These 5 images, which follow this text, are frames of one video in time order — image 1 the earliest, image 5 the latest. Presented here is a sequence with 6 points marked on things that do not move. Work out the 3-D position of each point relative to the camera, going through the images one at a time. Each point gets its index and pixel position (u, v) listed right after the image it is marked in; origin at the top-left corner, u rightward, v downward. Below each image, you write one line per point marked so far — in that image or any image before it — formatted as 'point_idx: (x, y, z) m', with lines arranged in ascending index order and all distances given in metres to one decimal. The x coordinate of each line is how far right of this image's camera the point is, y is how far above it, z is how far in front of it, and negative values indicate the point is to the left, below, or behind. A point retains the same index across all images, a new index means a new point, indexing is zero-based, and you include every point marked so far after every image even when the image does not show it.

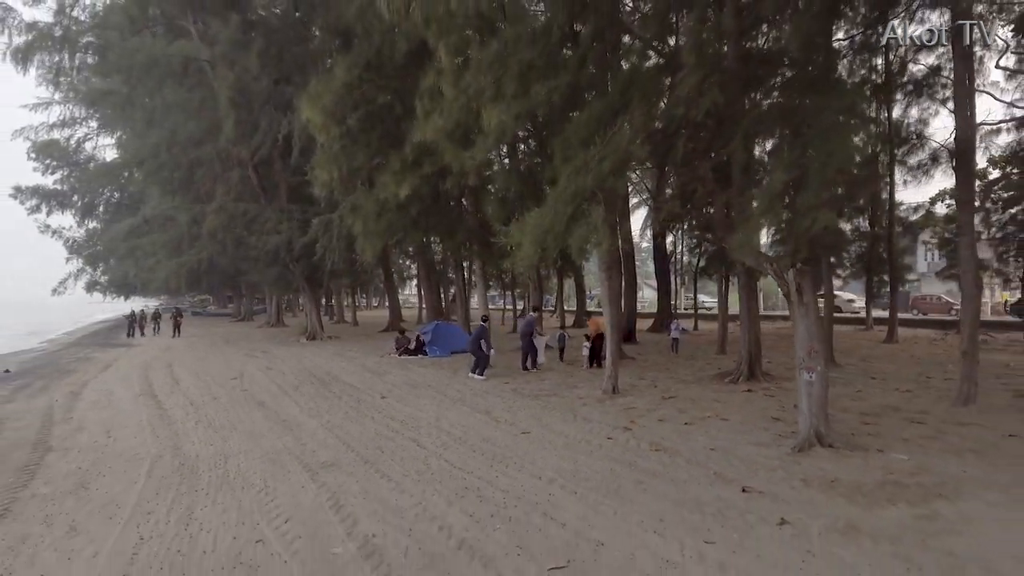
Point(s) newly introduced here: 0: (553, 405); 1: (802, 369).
0: (+0.7, -2.0, +11.8) m
1: (+3.5, -1.0, +8.4) m
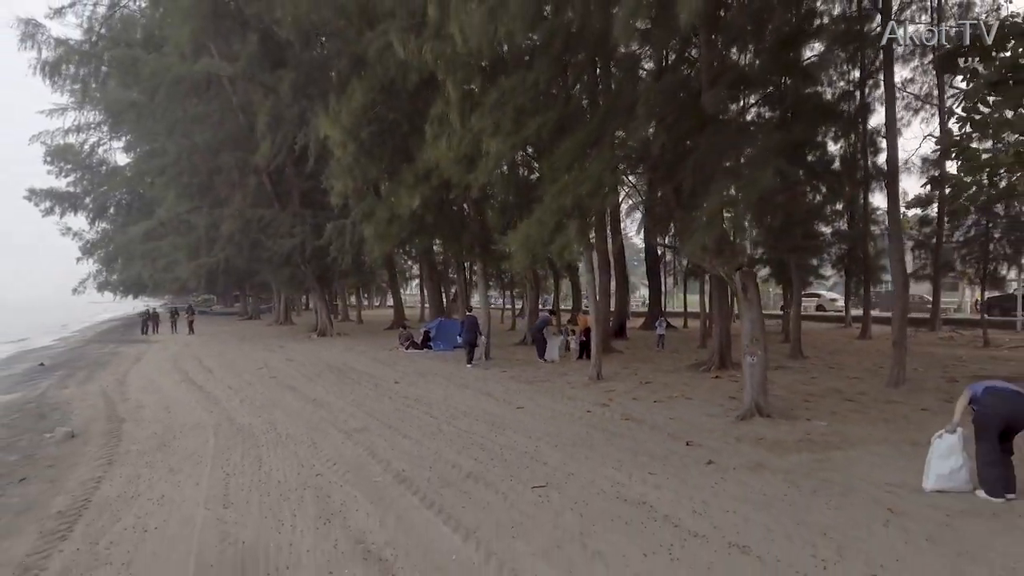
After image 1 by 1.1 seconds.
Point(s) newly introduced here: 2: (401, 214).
0: (+0.7, -2.0, +13.6) m
1: (+3.5, -1.0, +10.3) m
2: (-2.9, +1.9, +17.8) m
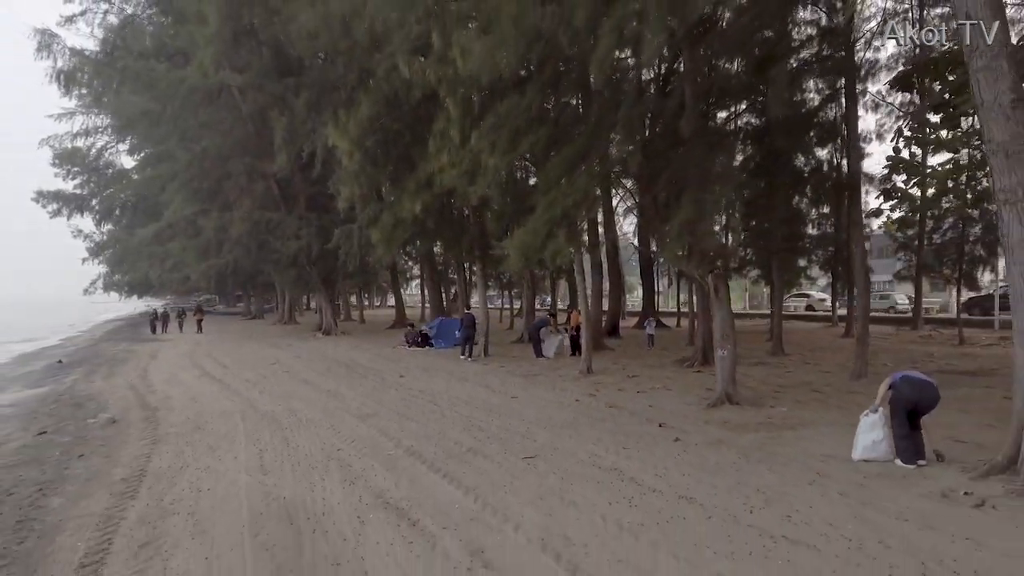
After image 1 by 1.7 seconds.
0: (+0.6, -2.0, +14.8) m
1: (+3.4, -1.0, +11.5) m
2: (-3.0, +1.9, +19.0) m
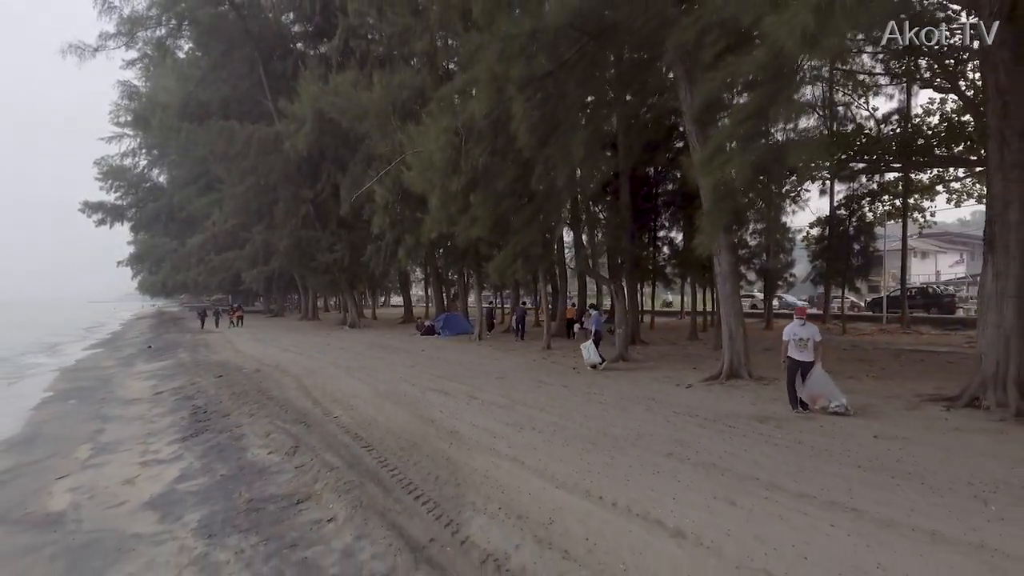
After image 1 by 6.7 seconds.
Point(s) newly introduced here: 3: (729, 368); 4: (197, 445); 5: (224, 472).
0: (0.0, -2.1, +22.7) m
1: (+2.9, -1.1, +19.3) m
2: (-3.5, +1.8, +26.9) m
3: (+4.5, -1.7, +14.3) m
4: (-5.2, -2.6, +11.4) m
5: (-4.0, -2.5, +9.5) m
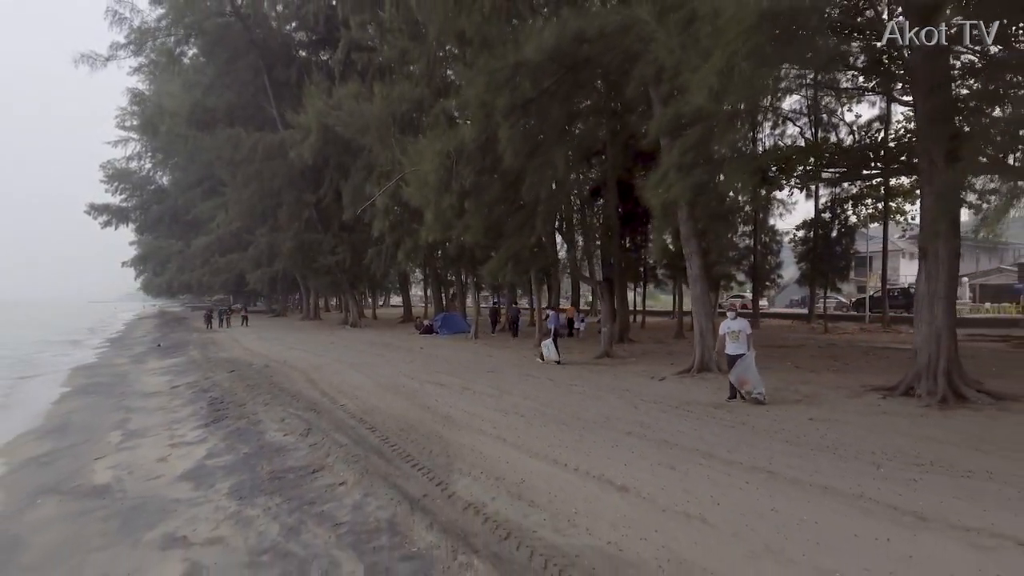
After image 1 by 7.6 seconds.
0: (-0.2, -2.2, +24.1) m
1: (+2.6, -1.1, +20.7) m
2: (-3.7, +1.7, +28.3) m
3: (+4.3, -1.7, +15.7) m
4: (-5.5, -2.6, +12.8) m
5: (-4.2, -2.6, +10.9) m
